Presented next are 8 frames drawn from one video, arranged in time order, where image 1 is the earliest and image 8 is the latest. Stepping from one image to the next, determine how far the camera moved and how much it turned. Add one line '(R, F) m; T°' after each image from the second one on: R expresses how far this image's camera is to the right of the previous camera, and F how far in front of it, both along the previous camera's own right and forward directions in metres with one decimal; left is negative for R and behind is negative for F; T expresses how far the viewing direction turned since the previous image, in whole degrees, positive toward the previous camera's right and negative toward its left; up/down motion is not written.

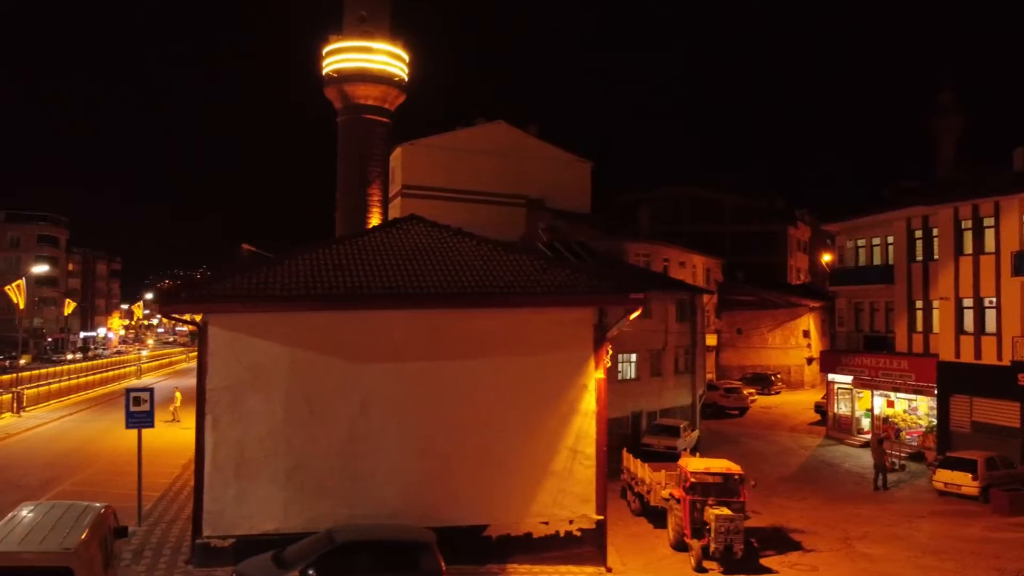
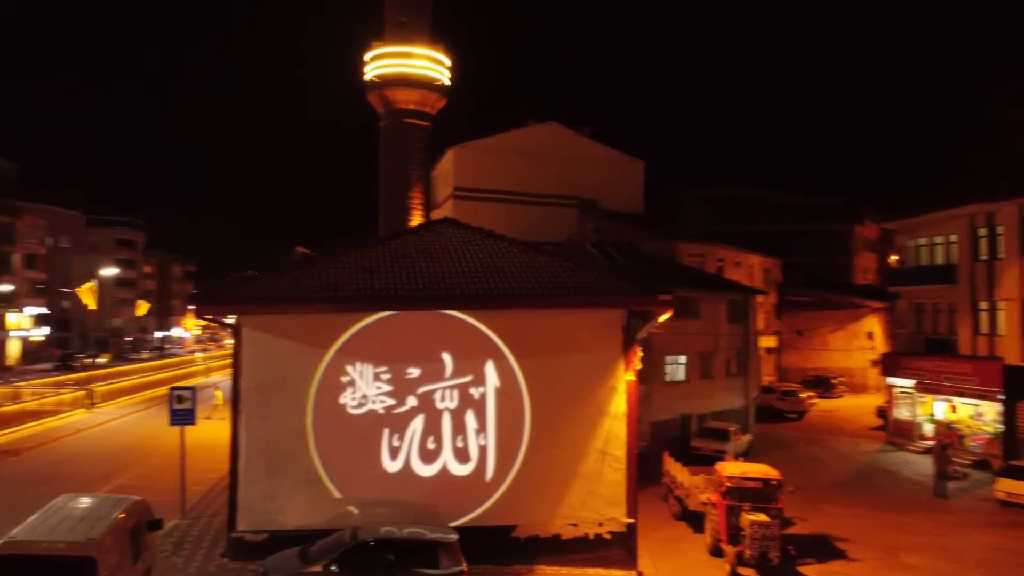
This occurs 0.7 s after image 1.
(+0.5, 0.0) m; -5°
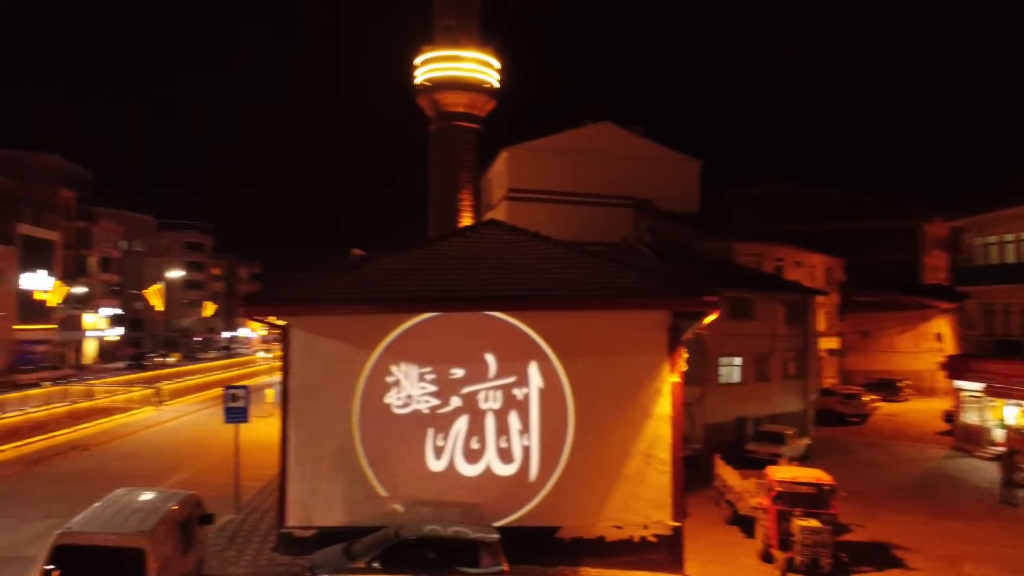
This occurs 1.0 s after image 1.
(+0.2, 0.0) m; -4°
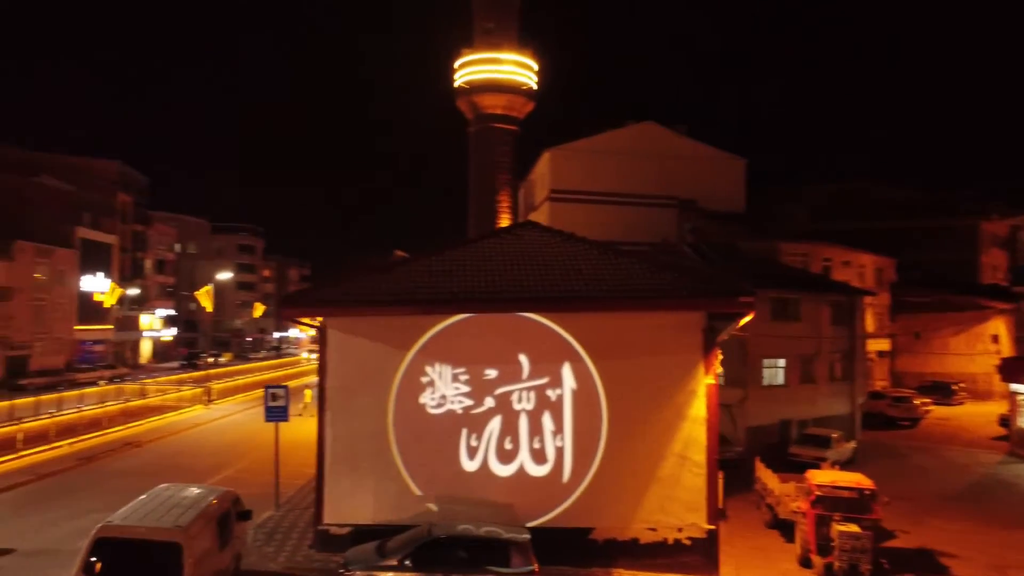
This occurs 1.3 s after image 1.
(+0.2, 0.0) m; -3°
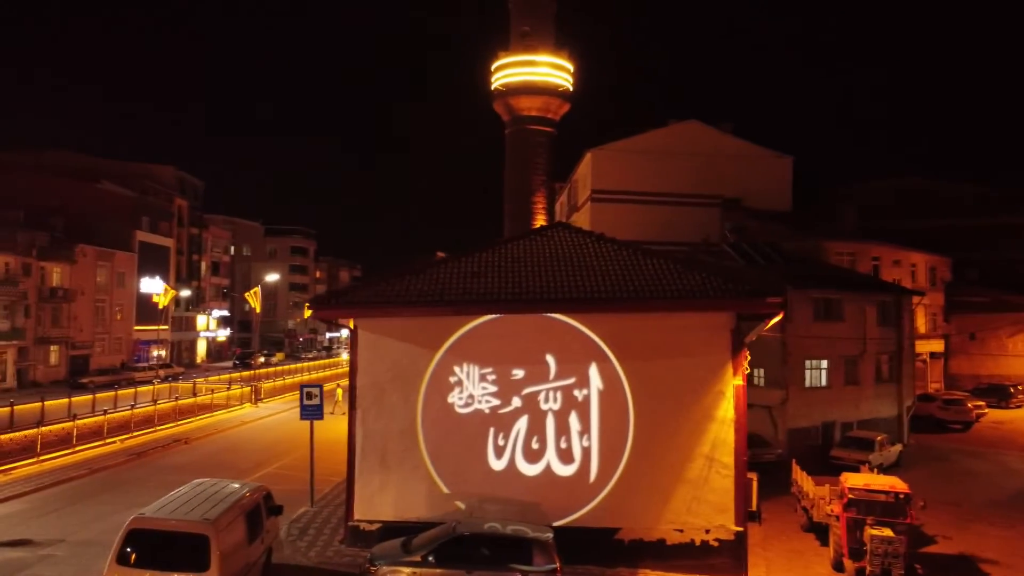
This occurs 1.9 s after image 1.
(+0.3, -0.1) m; -4°
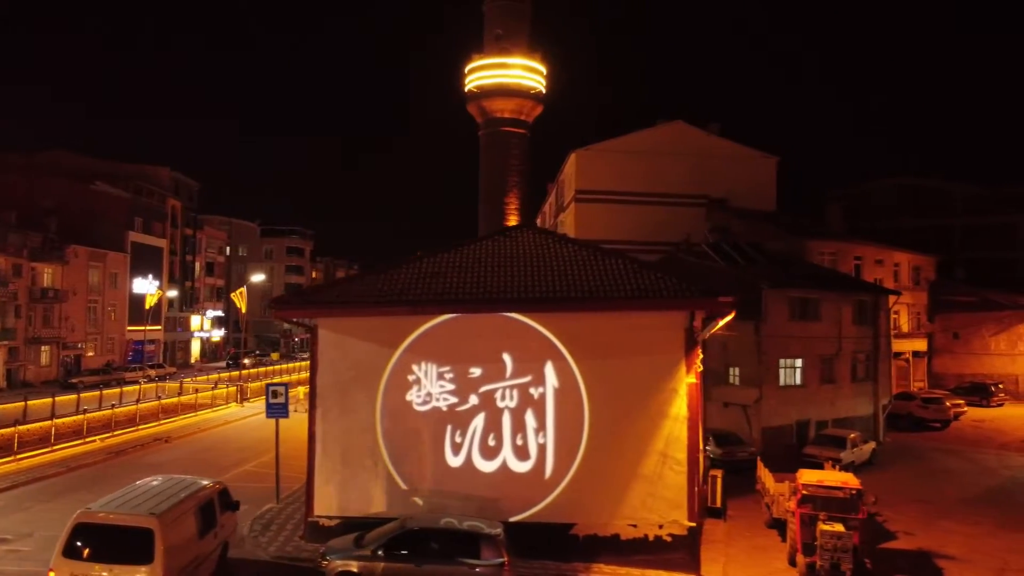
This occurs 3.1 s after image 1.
(+0.7, -0.2) m; 0°
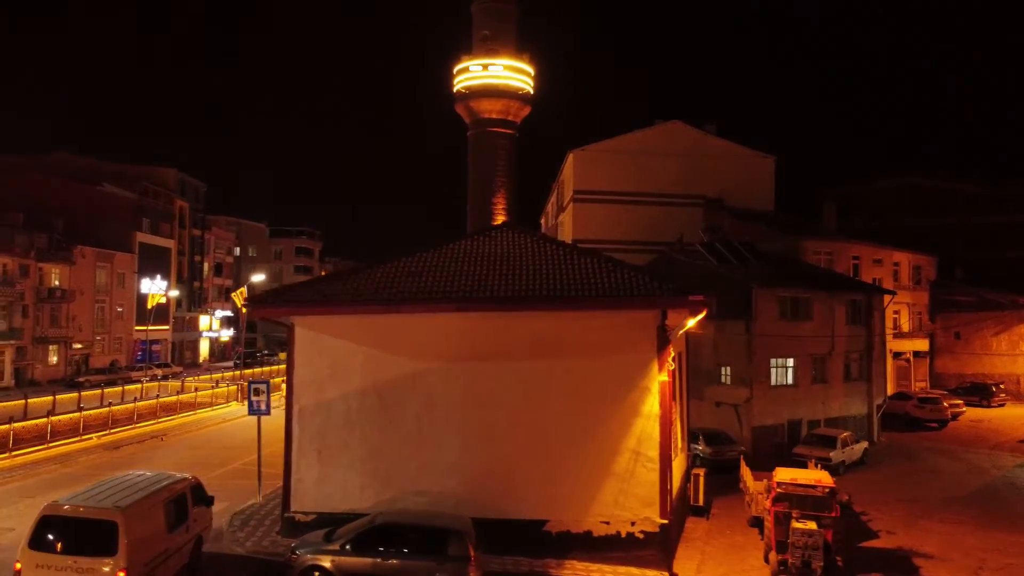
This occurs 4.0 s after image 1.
(+0.6, -0.1) m; -1°
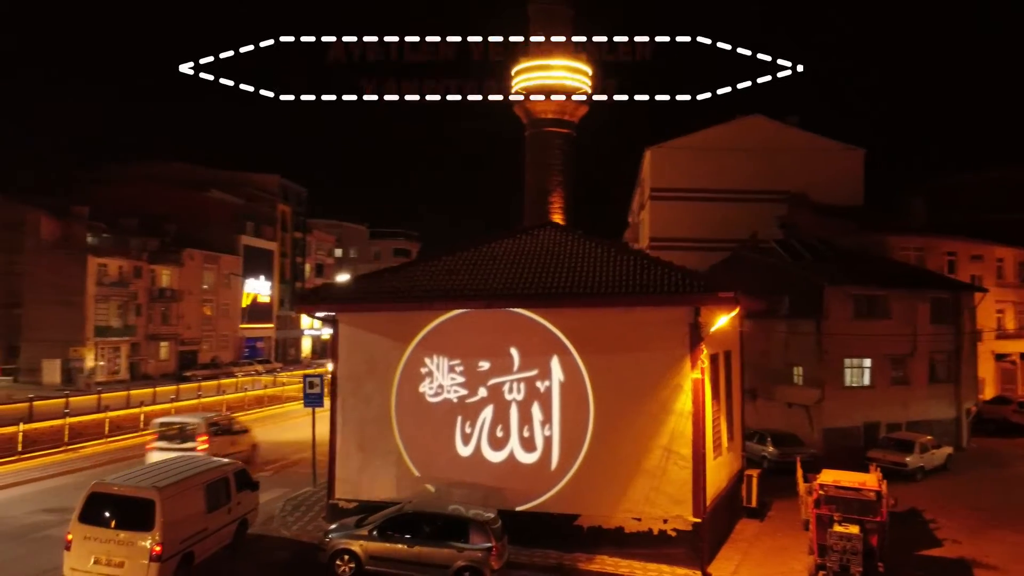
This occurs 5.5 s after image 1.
(+1.0, -0.2) m; -7°
